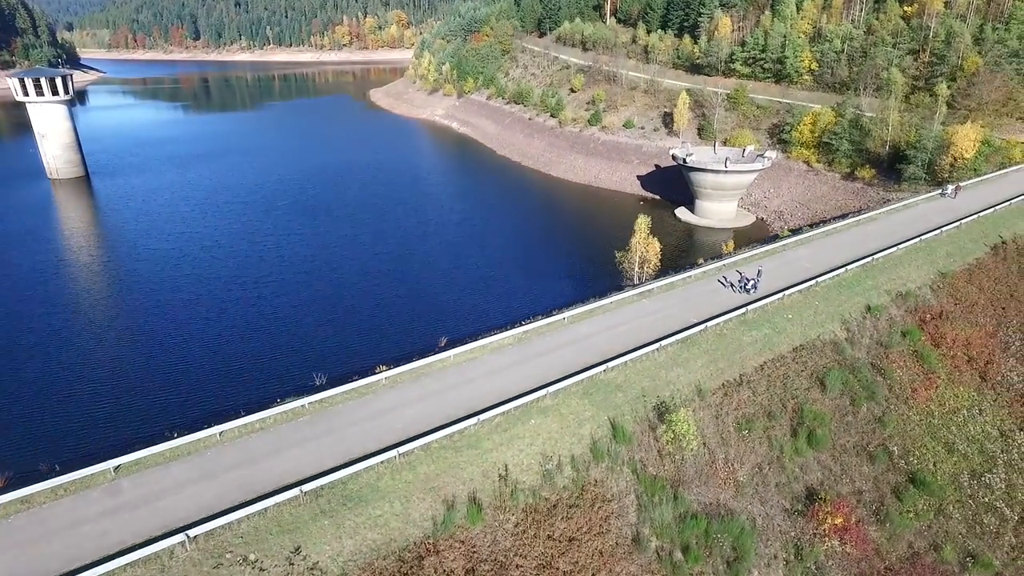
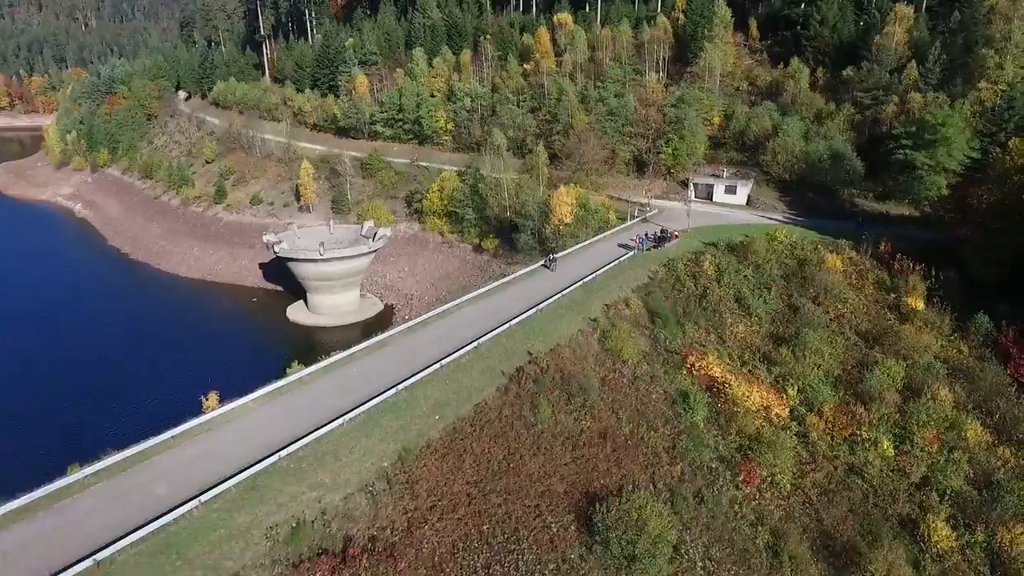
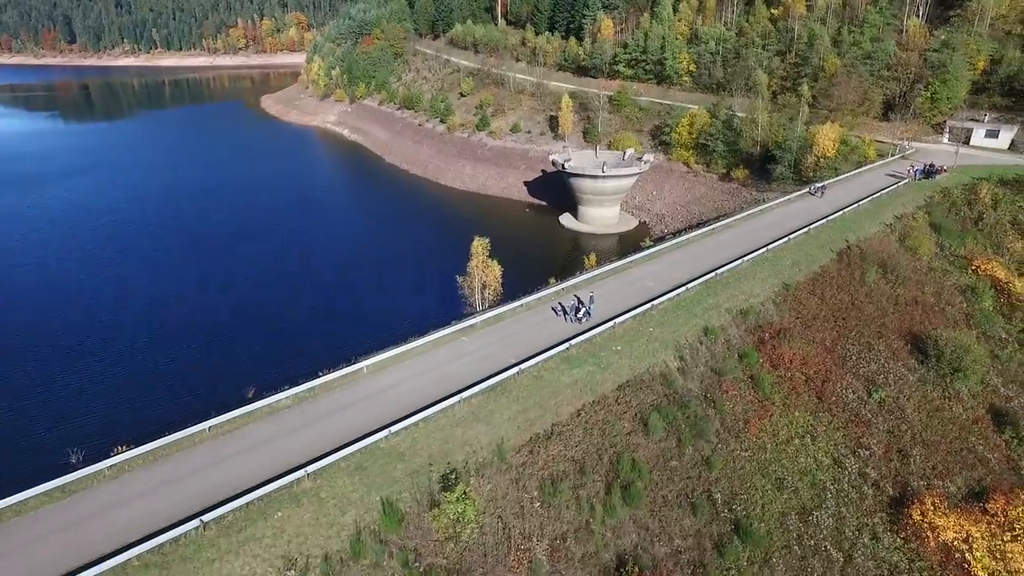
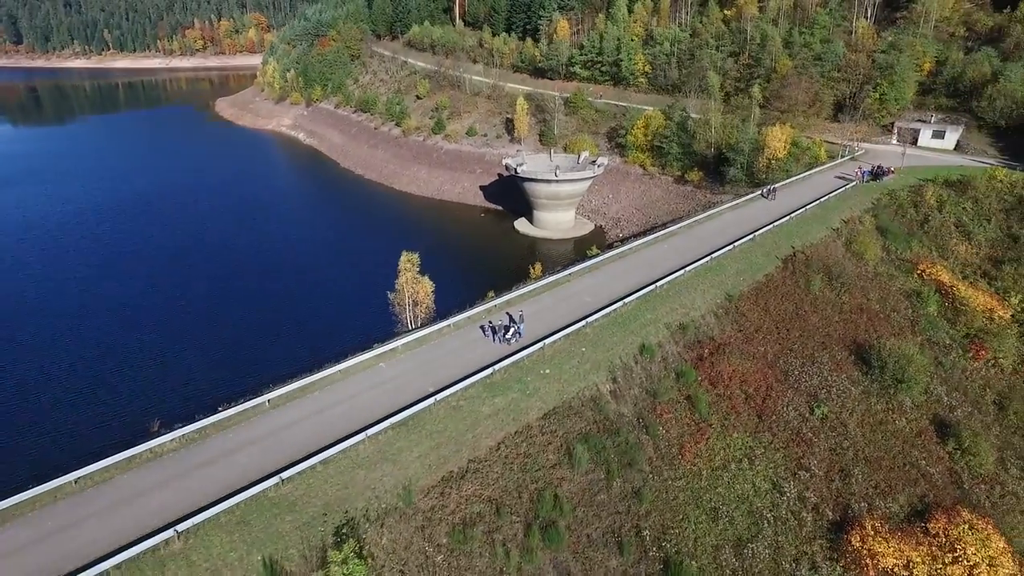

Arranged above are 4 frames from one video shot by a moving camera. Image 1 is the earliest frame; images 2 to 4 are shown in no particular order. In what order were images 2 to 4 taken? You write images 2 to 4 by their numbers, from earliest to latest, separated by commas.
3, 4, 2
